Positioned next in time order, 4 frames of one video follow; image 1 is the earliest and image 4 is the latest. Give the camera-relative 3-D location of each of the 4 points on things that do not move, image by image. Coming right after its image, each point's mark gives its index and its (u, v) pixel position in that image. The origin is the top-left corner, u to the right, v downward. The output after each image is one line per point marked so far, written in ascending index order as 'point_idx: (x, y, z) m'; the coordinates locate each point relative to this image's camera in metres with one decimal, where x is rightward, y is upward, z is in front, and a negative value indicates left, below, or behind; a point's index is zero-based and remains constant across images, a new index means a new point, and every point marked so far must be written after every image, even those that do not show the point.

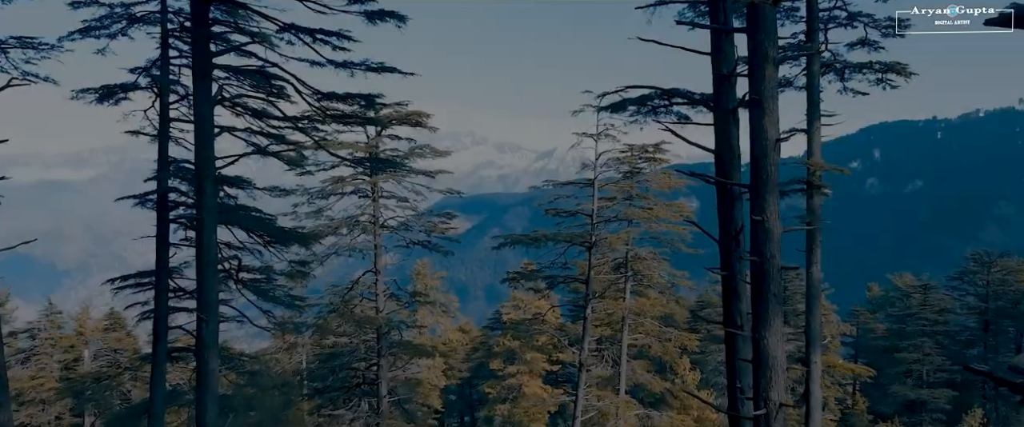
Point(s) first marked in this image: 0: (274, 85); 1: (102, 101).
0: (-3.8, +2.1, +17.5) m
1: (-6.8, +1.9, +18.1) m
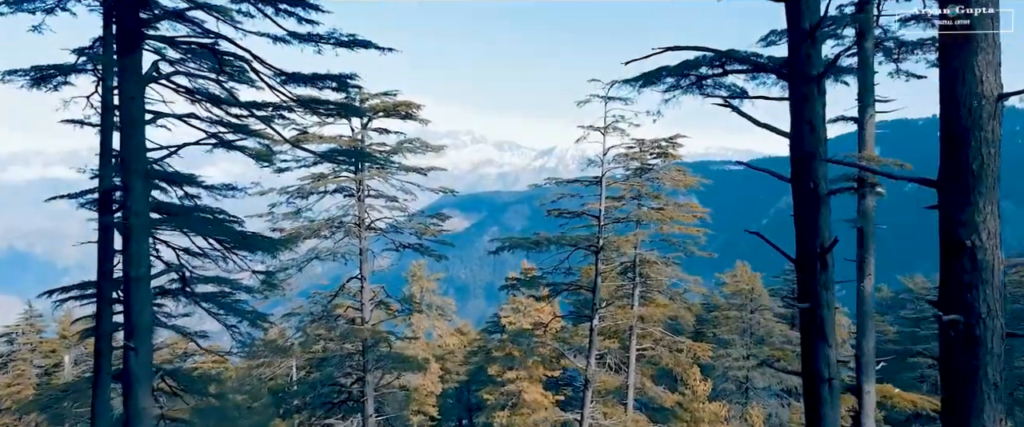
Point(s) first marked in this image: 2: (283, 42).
0: (-3.9, +2.0, +15.1) m
1: (-6.8, +1.8, +15.7) m
2: (-3.5, +2.6, +16.9) m
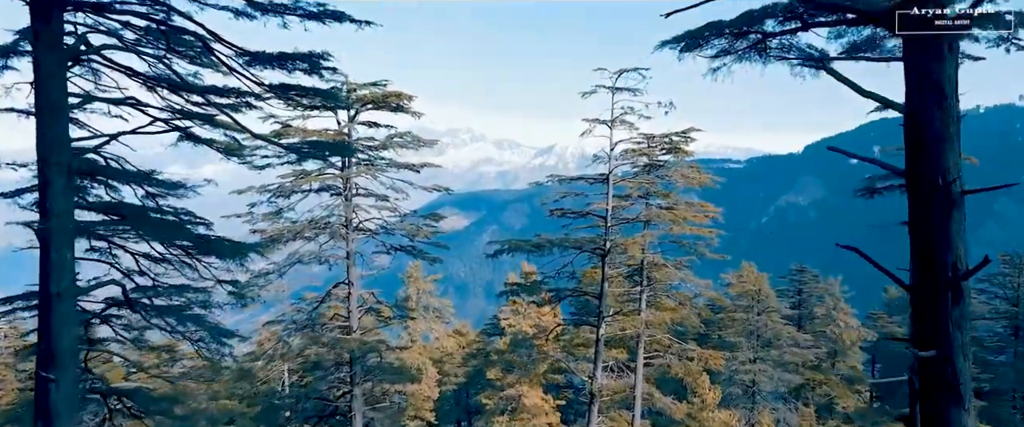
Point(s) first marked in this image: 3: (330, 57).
0: (-3.9, +2.0, +13.3) m
1: (-6.8, +1.8, +13.9) m
2: (-3.5, +2.6, +15.0) m
3: (-2.4, +2.1, +14.8) m
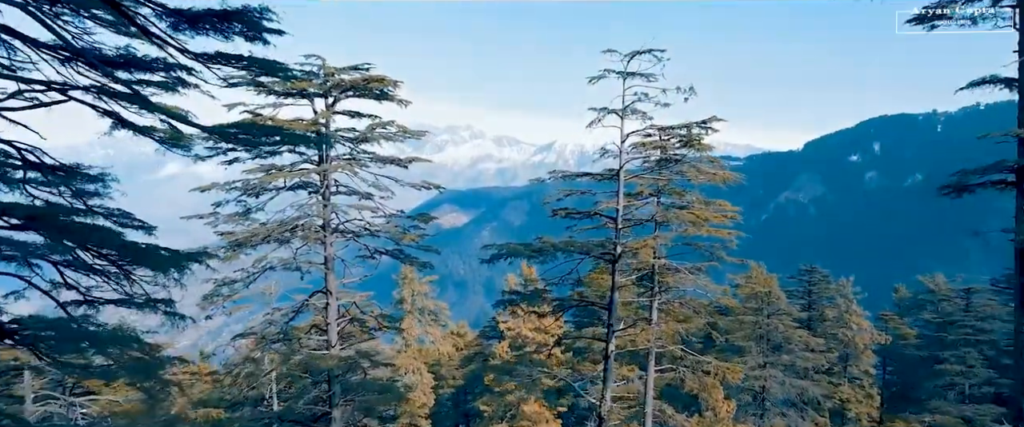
0: (-3.9, +2.0, +10.8) m
1: (-6.9, +1.8, +11.4) m
2: (-3.5, +2.6, +12.5) m
3: (-2.4, +2.0, +12.3) m
